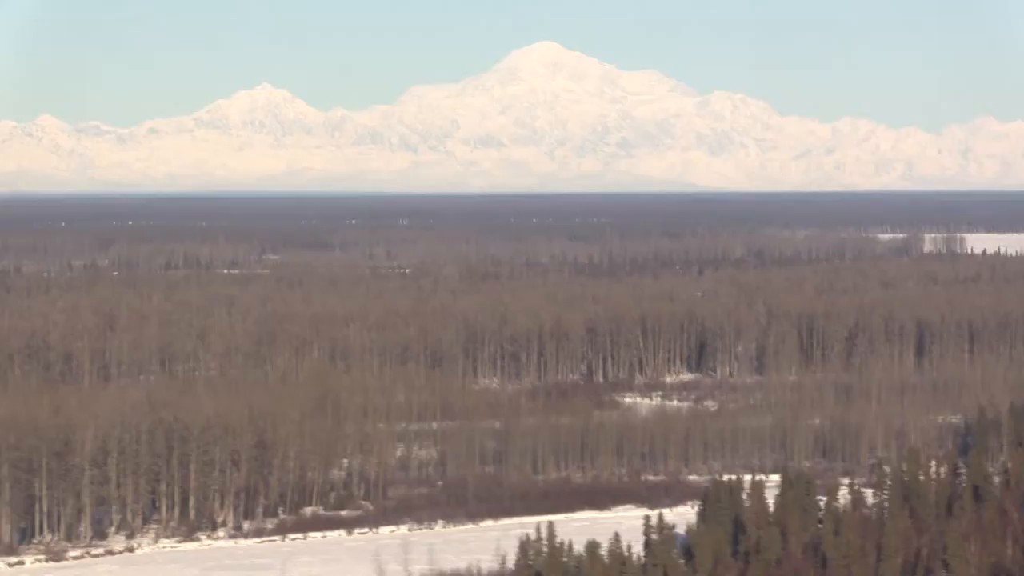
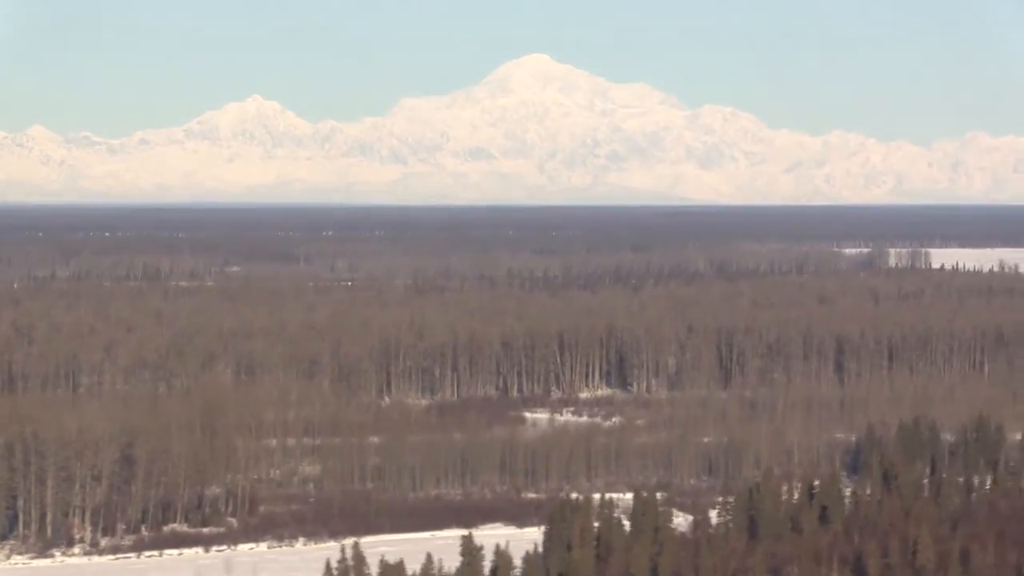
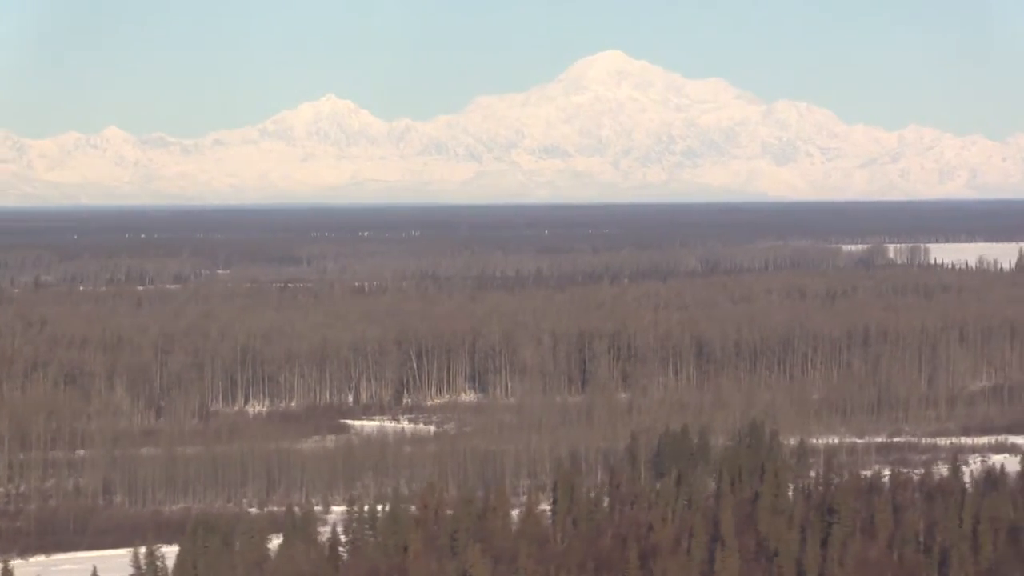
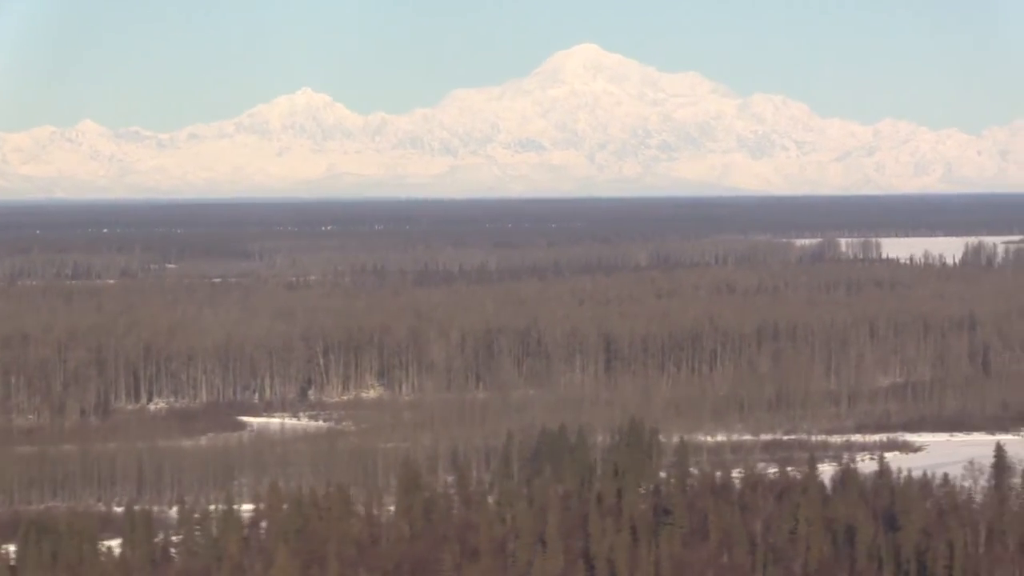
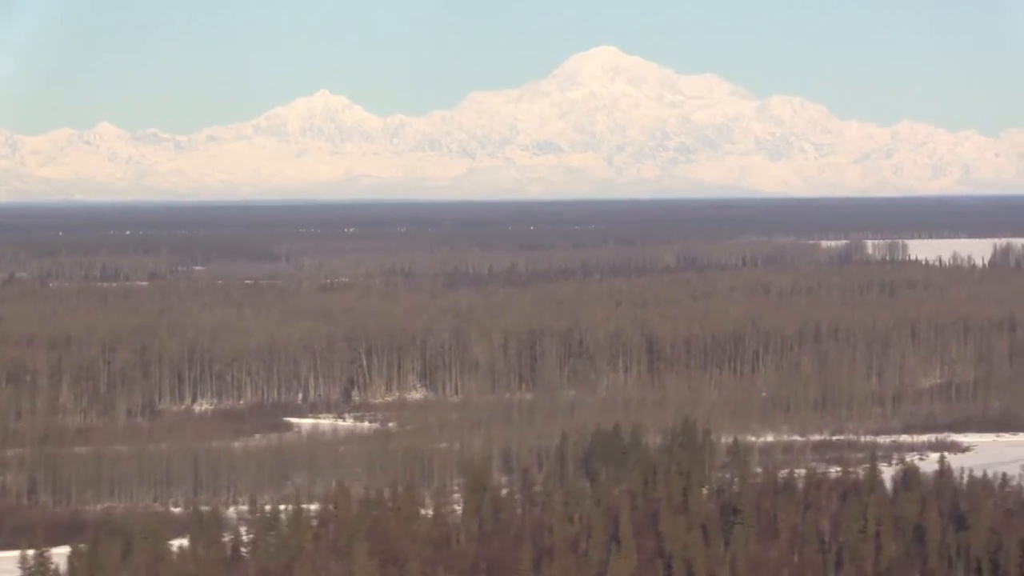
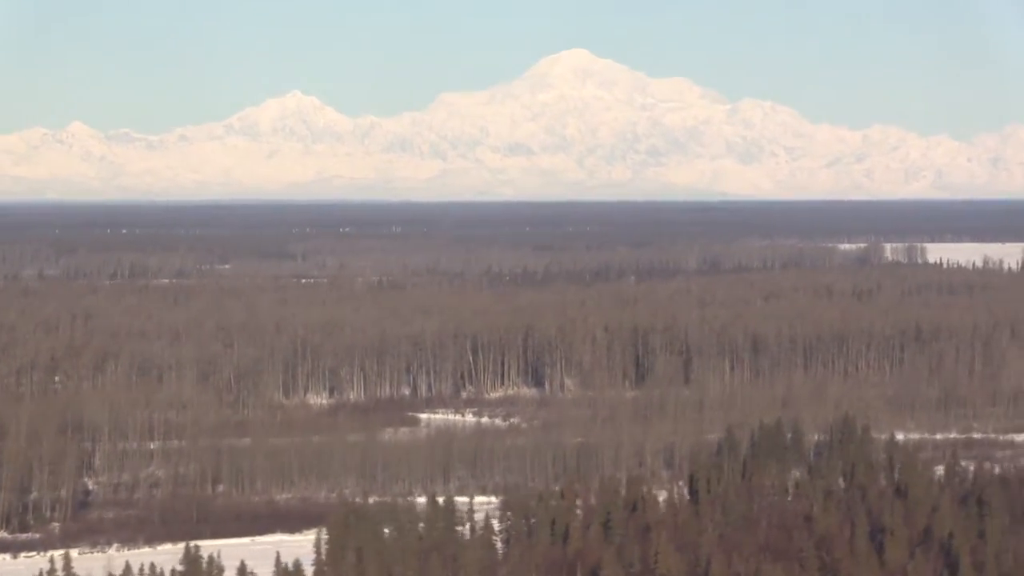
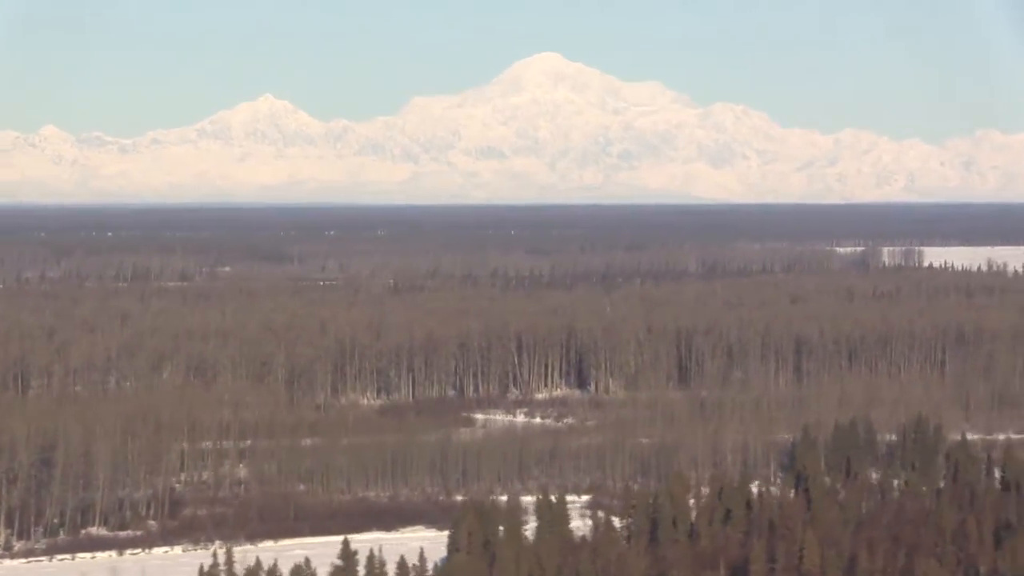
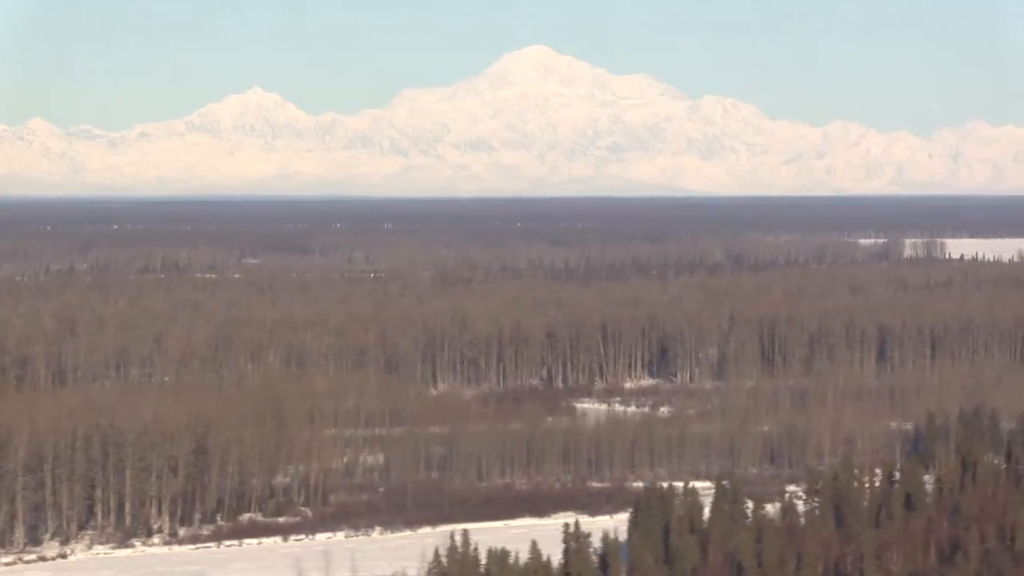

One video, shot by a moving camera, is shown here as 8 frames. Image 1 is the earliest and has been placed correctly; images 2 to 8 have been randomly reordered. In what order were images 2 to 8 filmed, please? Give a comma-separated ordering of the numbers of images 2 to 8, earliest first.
8, 2, 7, 6, 3, 5, 4
